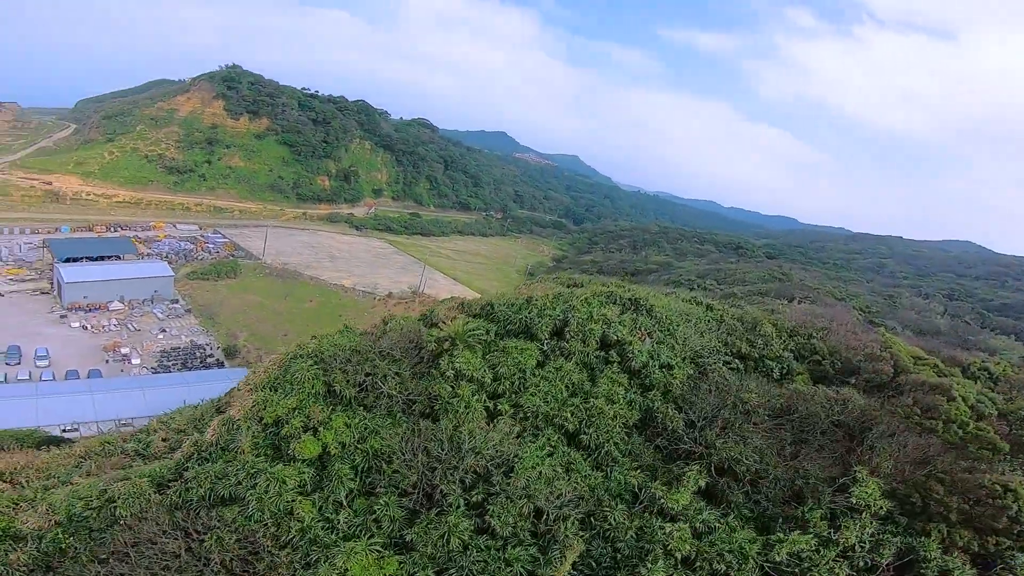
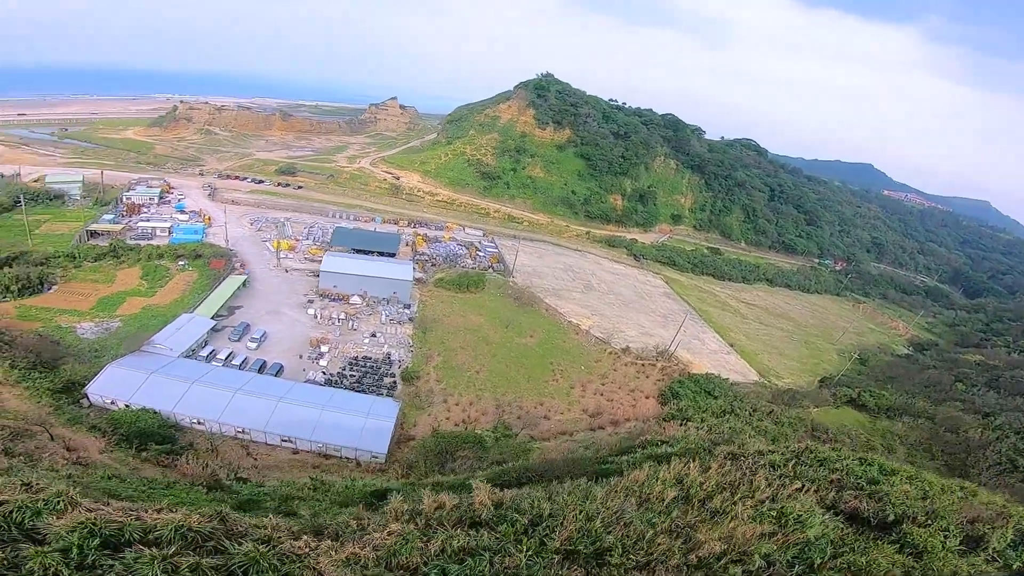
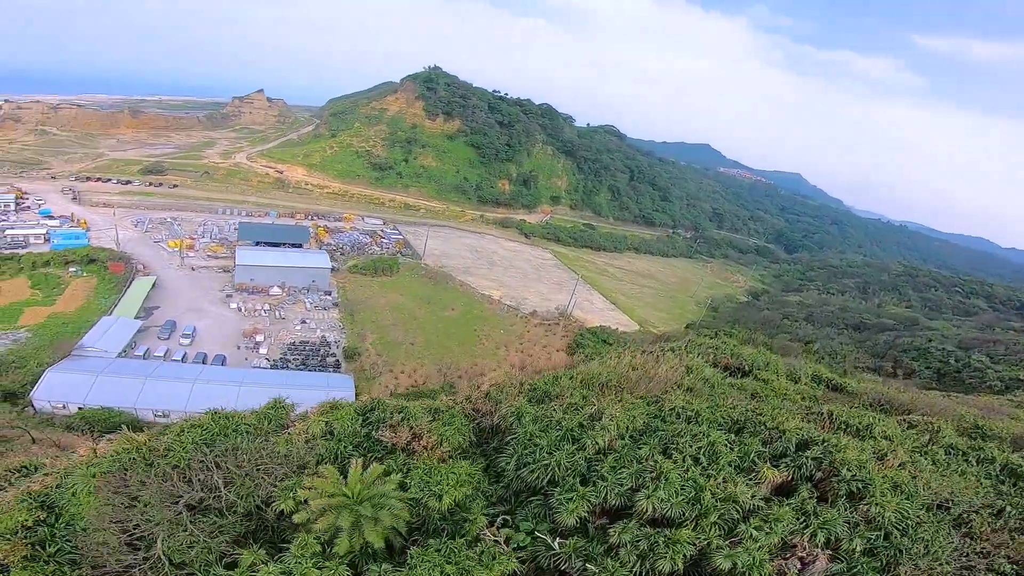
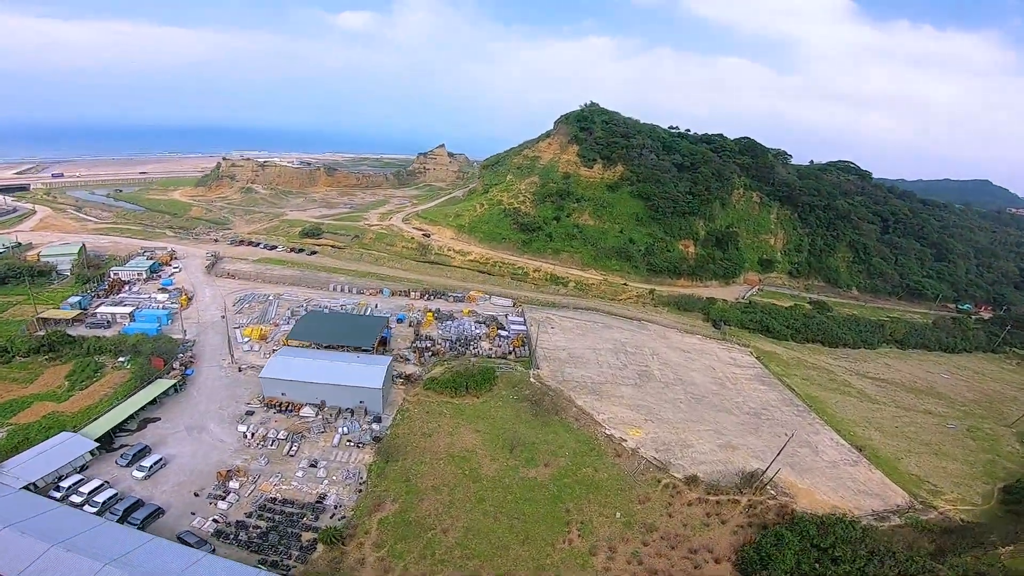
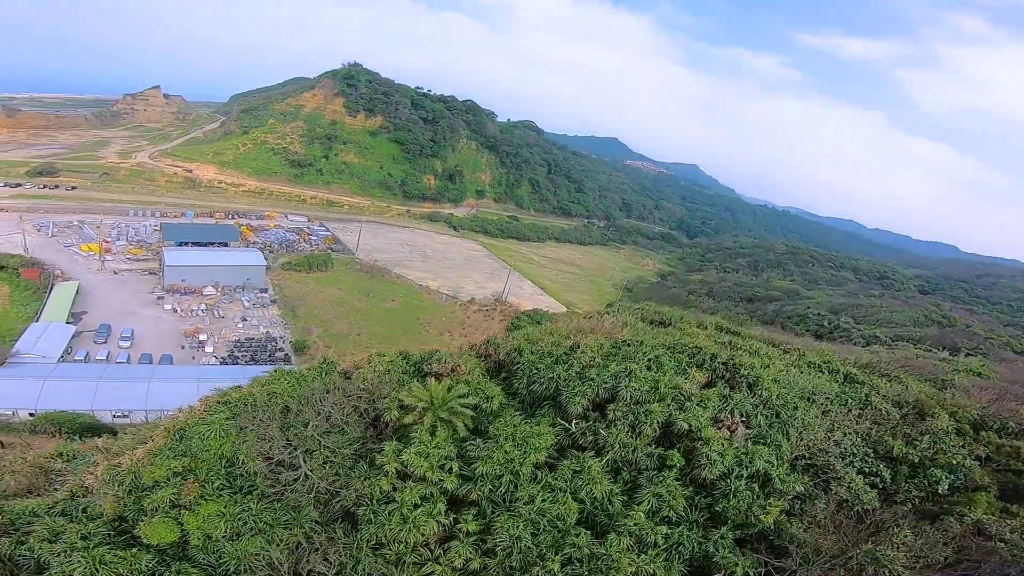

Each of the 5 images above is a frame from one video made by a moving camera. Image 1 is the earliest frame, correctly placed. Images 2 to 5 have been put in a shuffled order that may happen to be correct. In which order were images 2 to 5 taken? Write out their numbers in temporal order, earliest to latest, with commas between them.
5, 3, 2, 4
